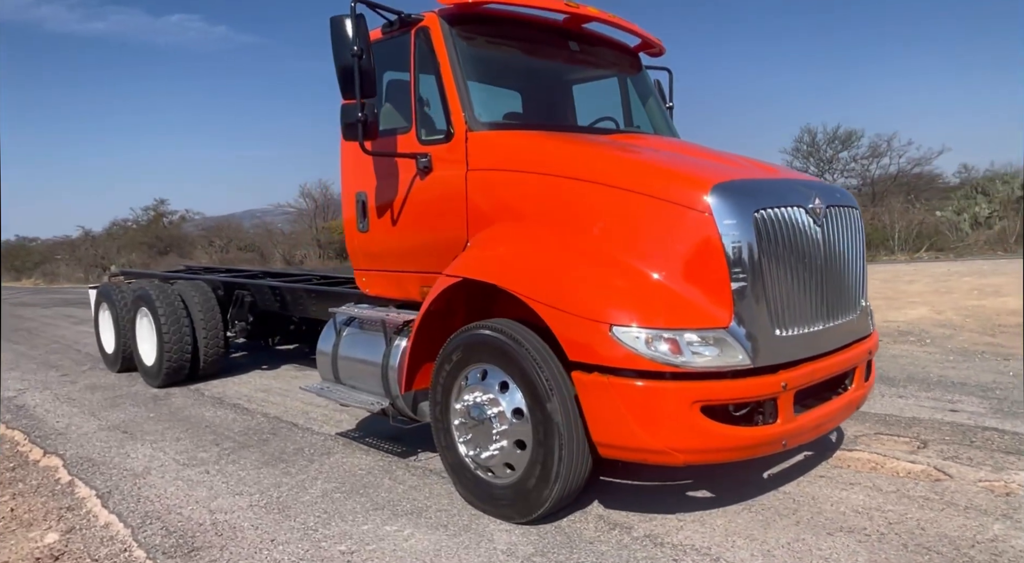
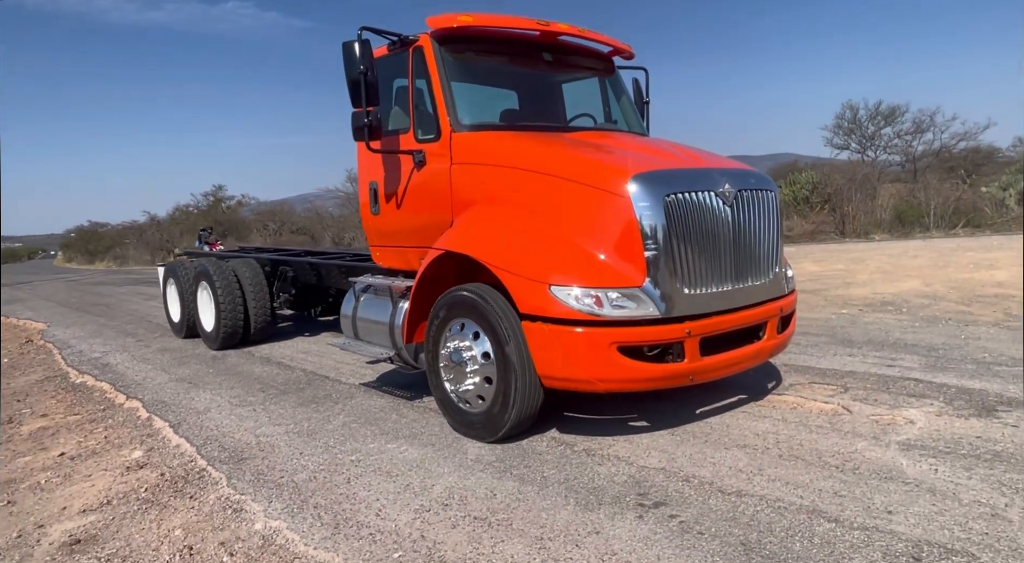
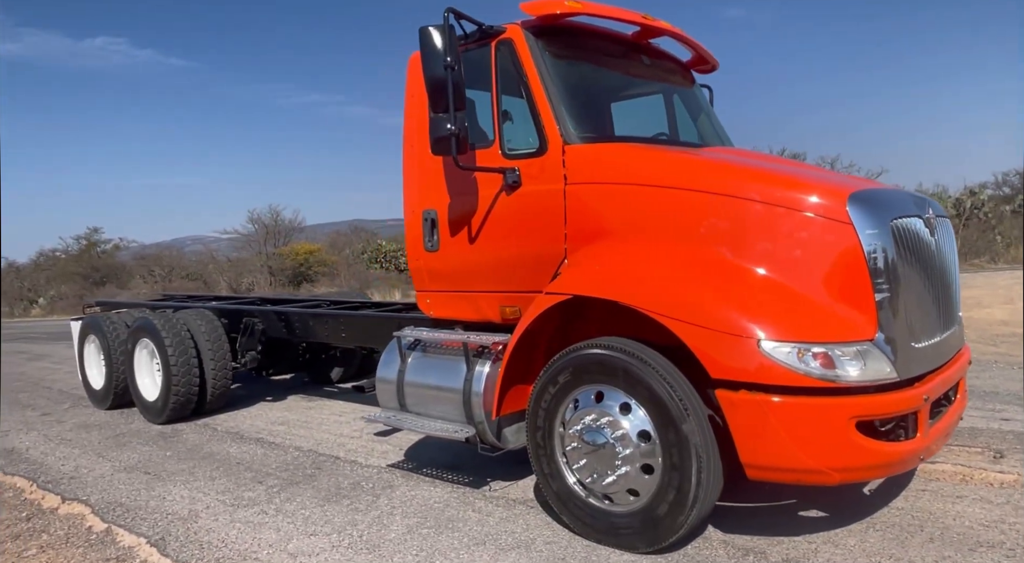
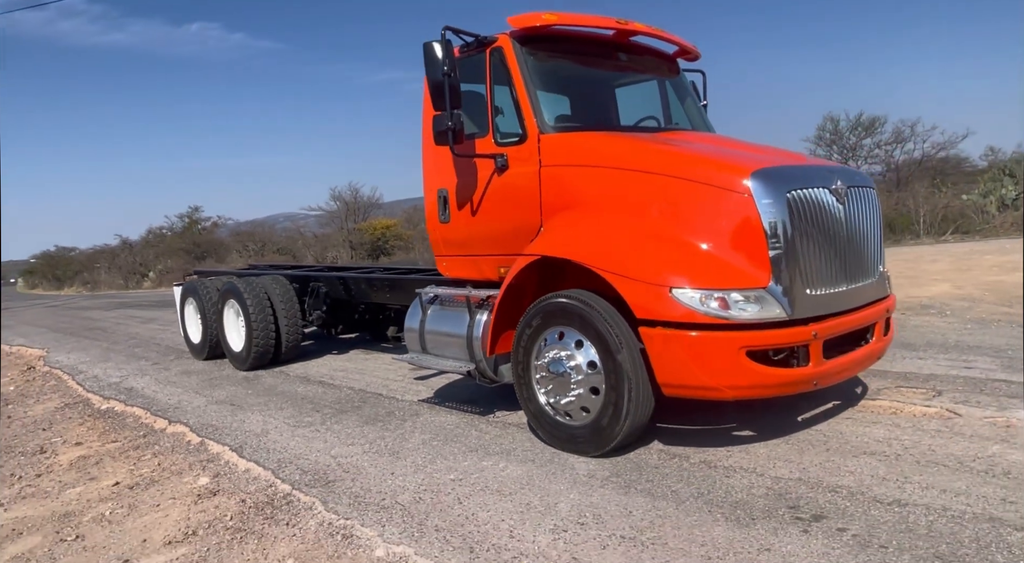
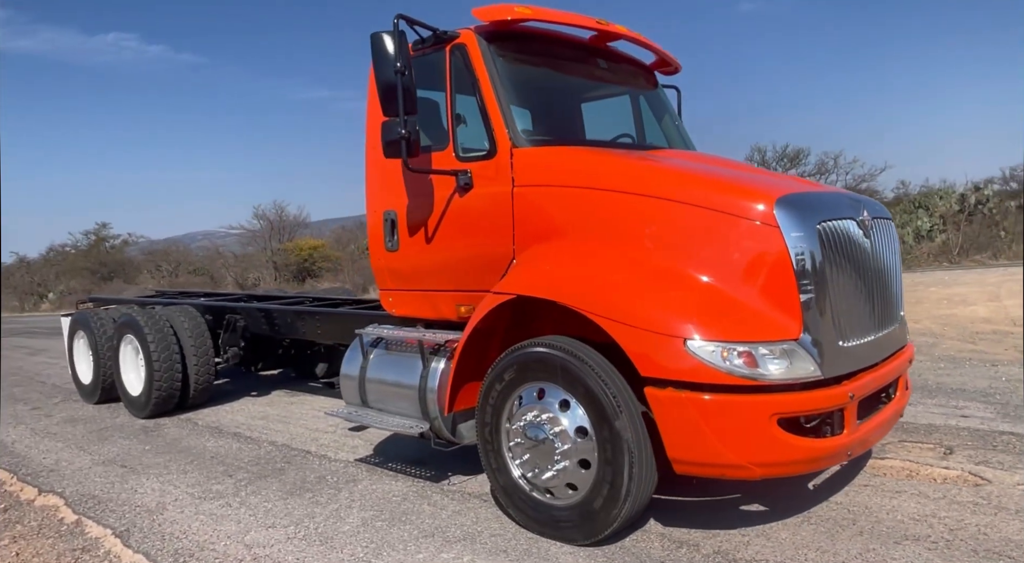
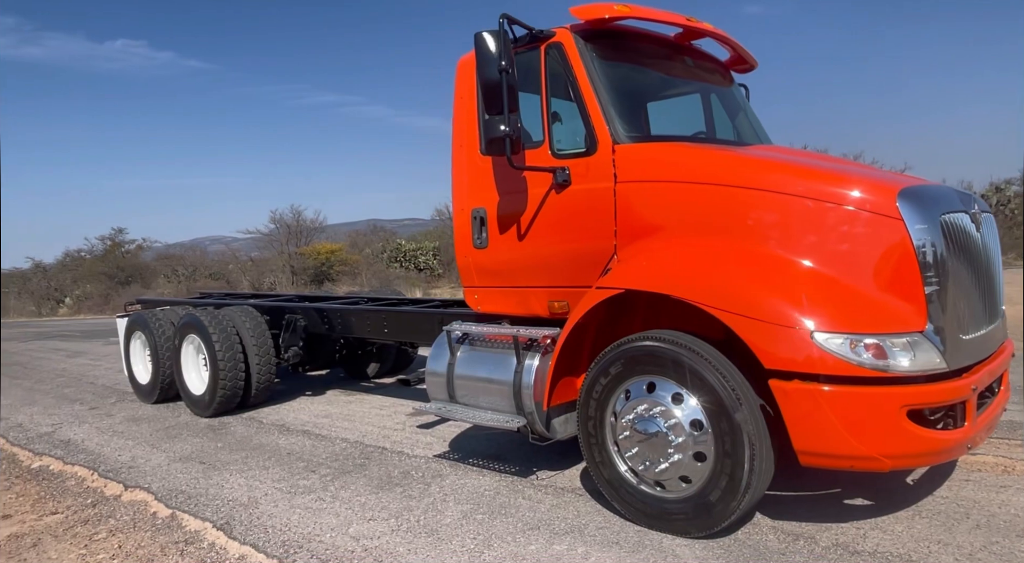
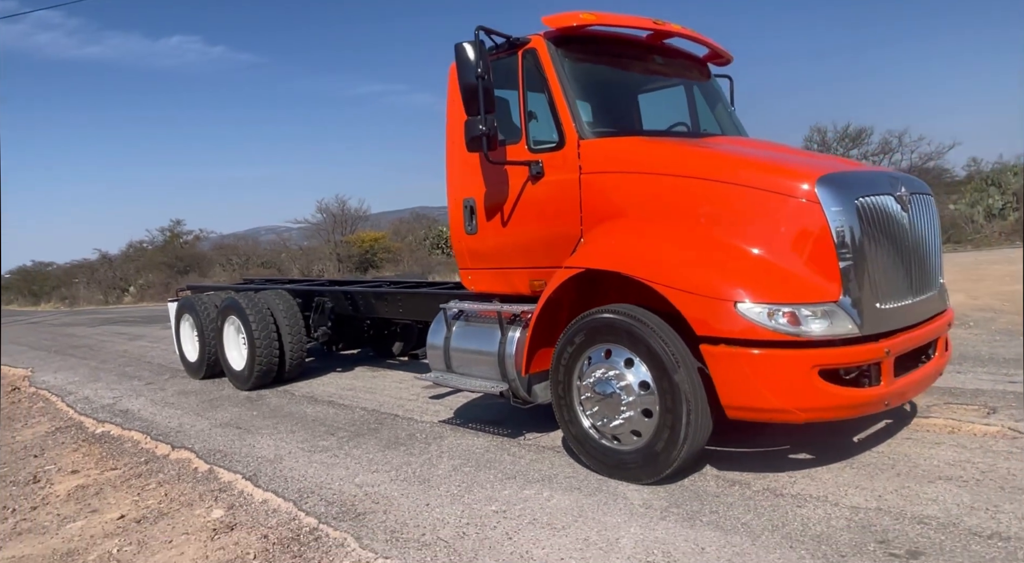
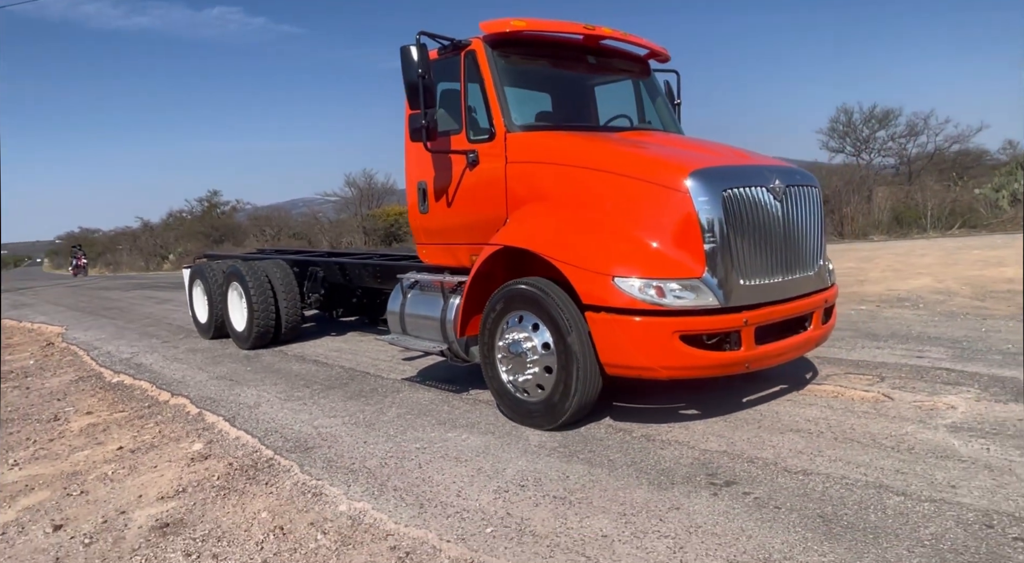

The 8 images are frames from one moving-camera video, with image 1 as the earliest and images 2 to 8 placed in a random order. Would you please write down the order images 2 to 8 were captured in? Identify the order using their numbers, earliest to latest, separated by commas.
5, 3, 6, 7, 4, 8, 2
